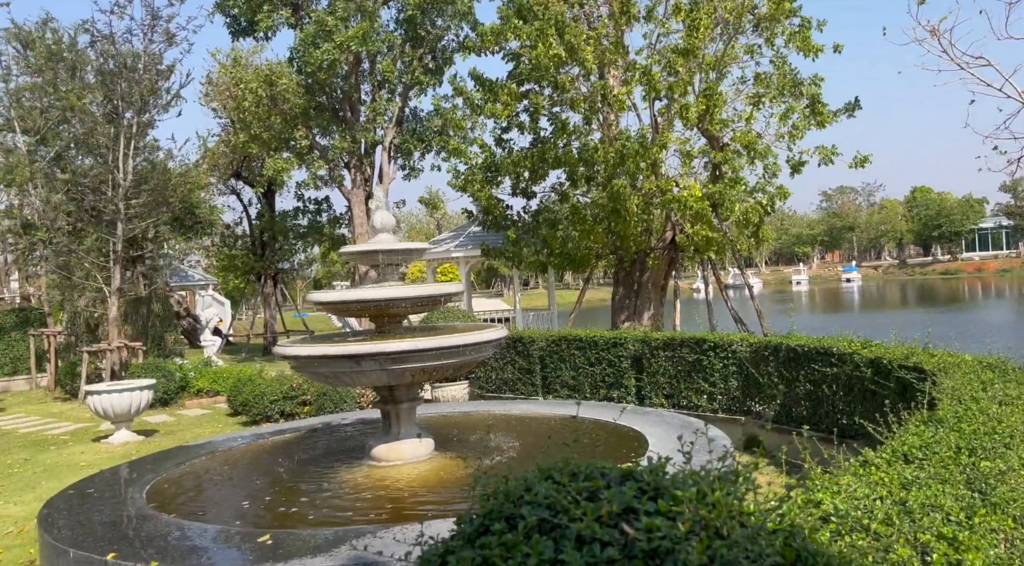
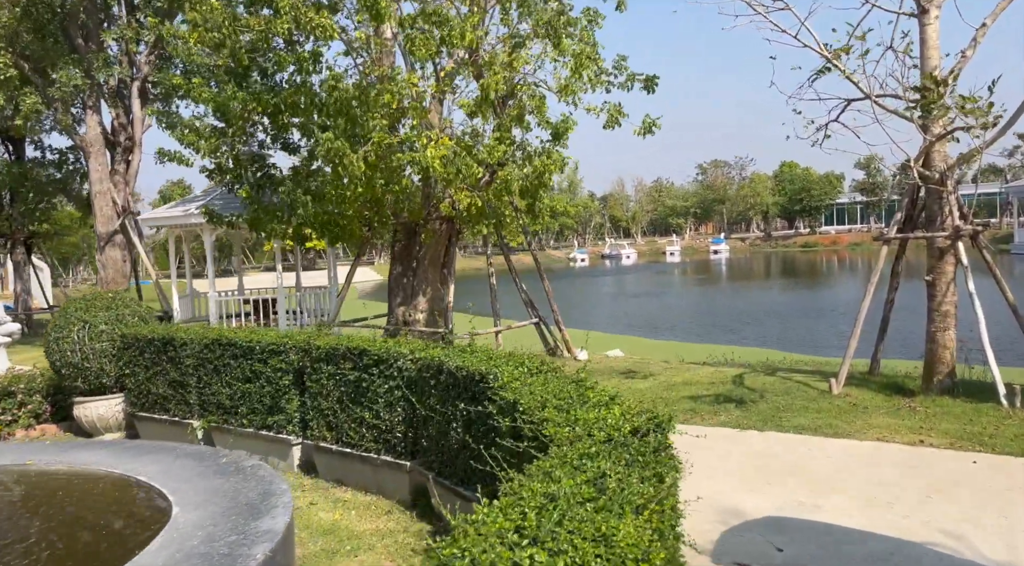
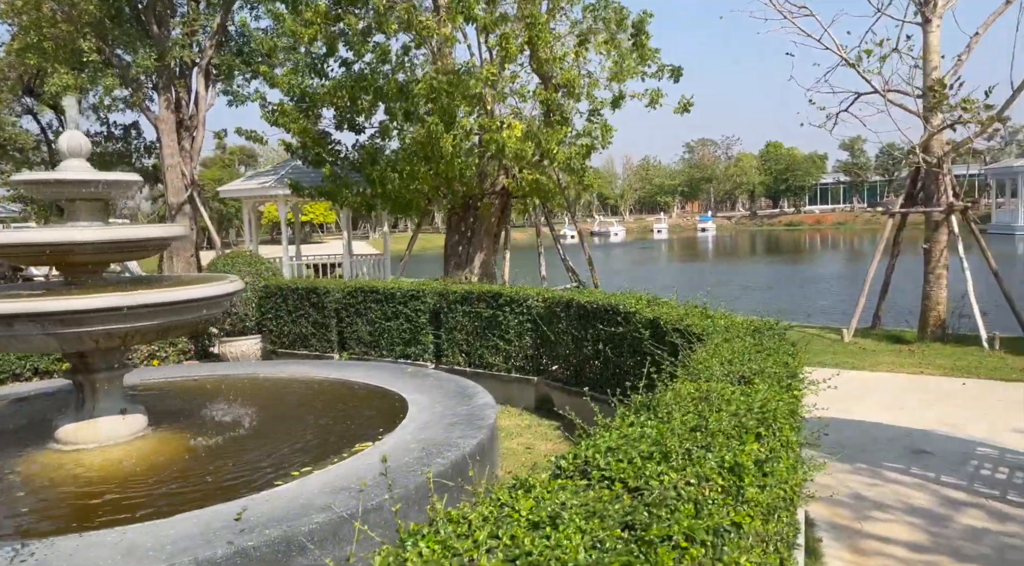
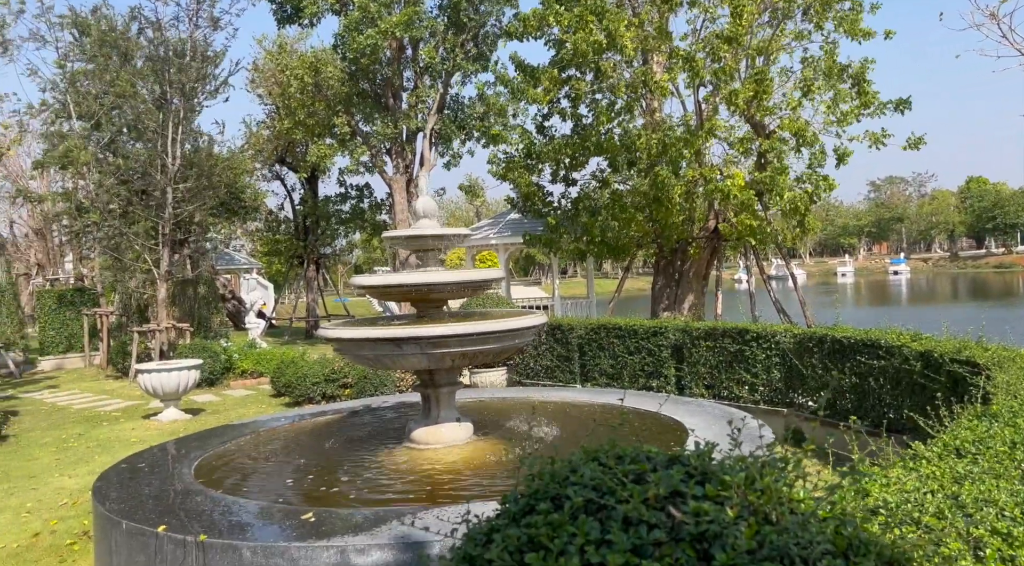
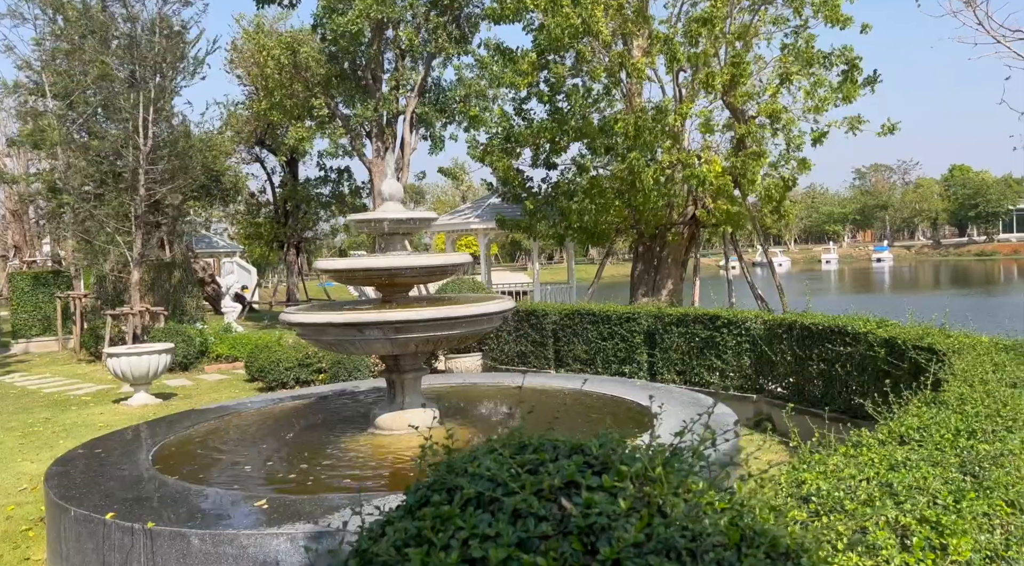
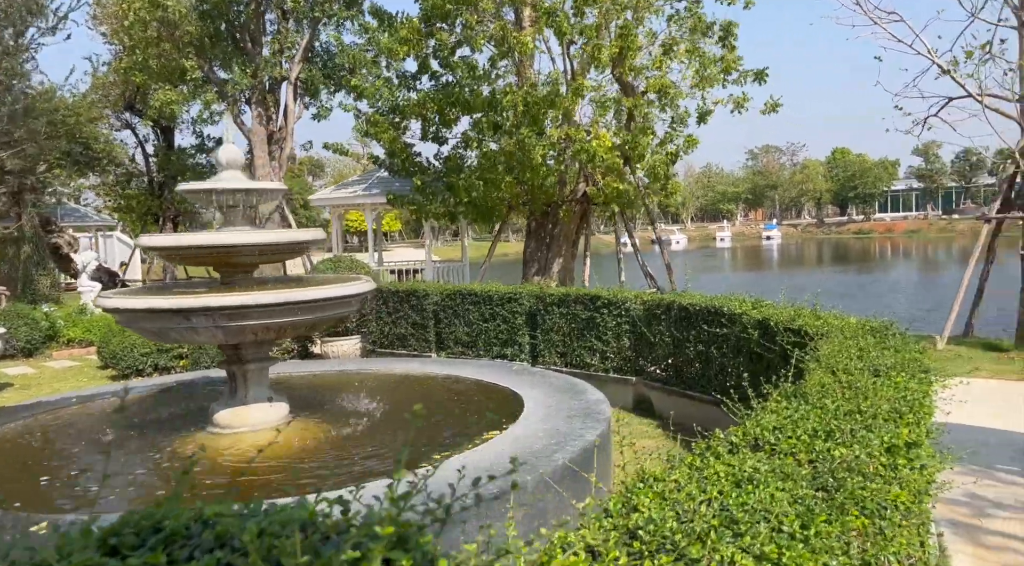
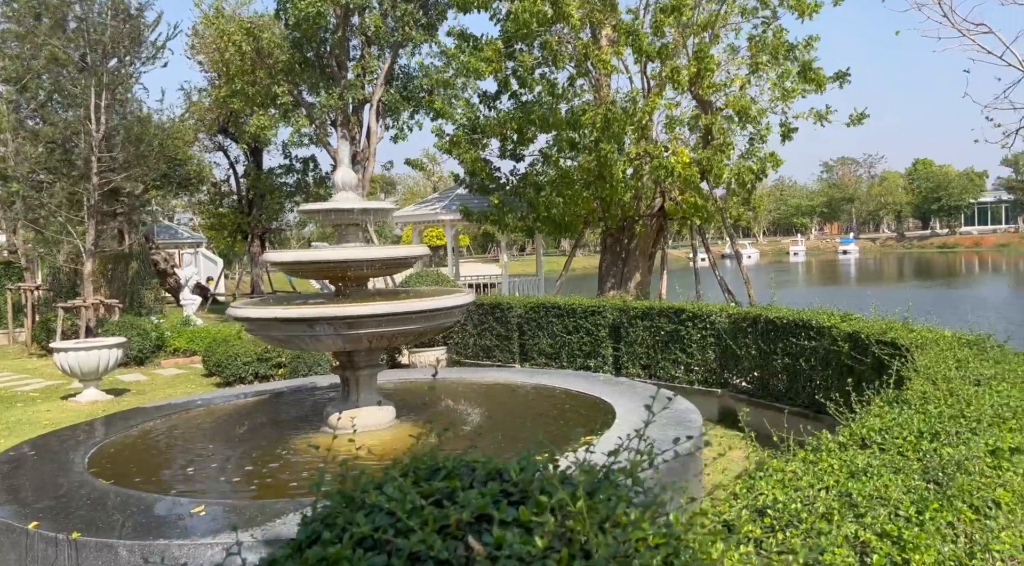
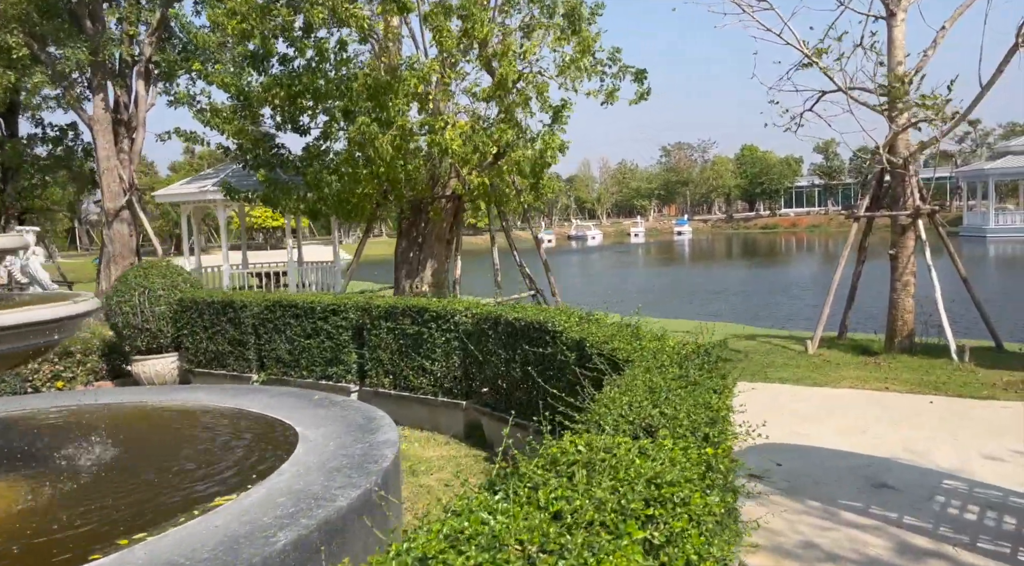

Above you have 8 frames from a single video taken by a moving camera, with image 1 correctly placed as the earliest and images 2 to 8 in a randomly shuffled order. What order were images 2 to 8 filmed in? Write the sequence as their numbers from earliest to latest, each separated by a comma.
4, 5, 7, 6, 3, 8, 2
